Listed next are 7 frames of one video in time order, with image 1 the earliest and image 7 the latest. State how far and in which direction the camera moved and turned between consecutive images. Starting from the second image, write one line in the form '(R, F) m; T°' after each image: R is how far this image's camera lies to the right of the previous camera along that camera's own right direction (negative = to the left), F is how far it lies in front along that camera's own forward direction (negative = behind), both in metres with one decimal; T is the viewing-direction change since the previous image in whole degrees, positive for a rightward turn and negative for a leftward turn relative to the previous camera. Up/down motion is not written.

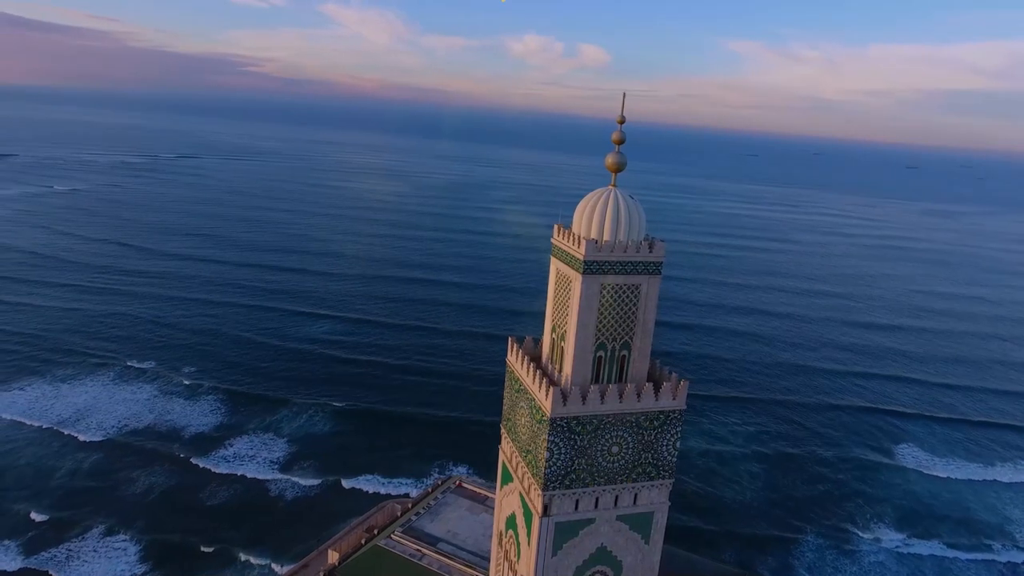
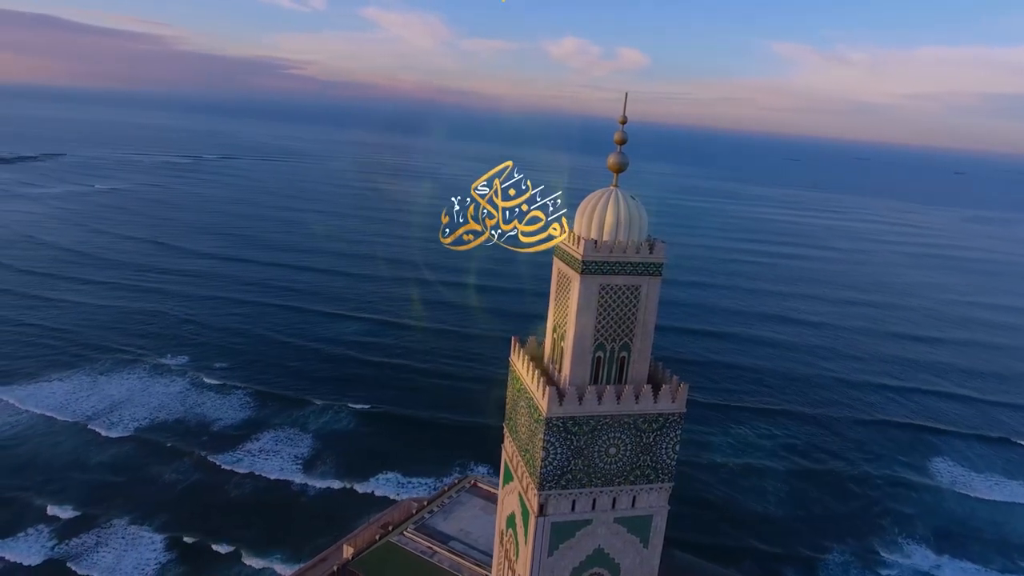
(+0.4, 0.0) m; -3°
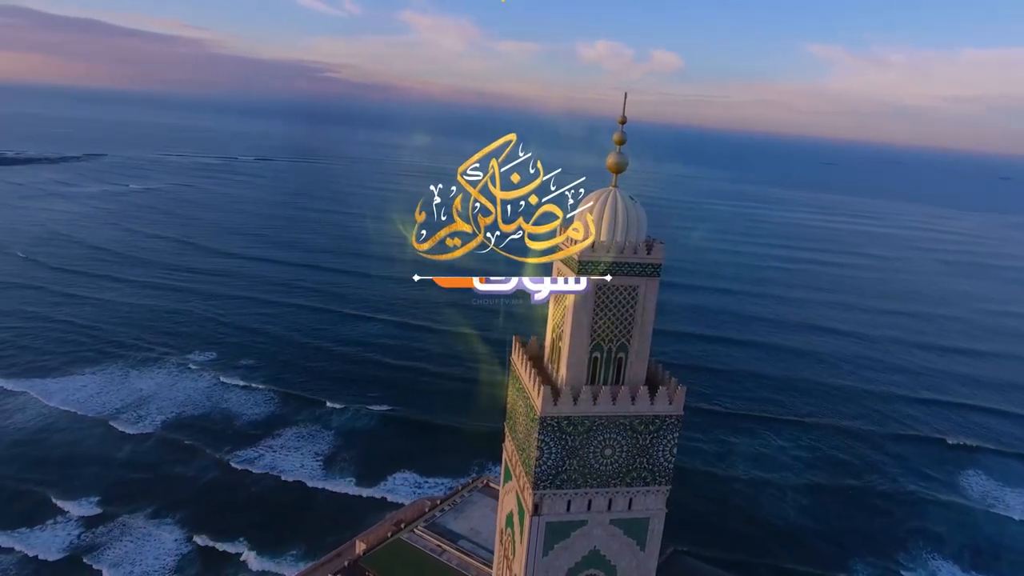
(+0.4, 0.0) m; -2°
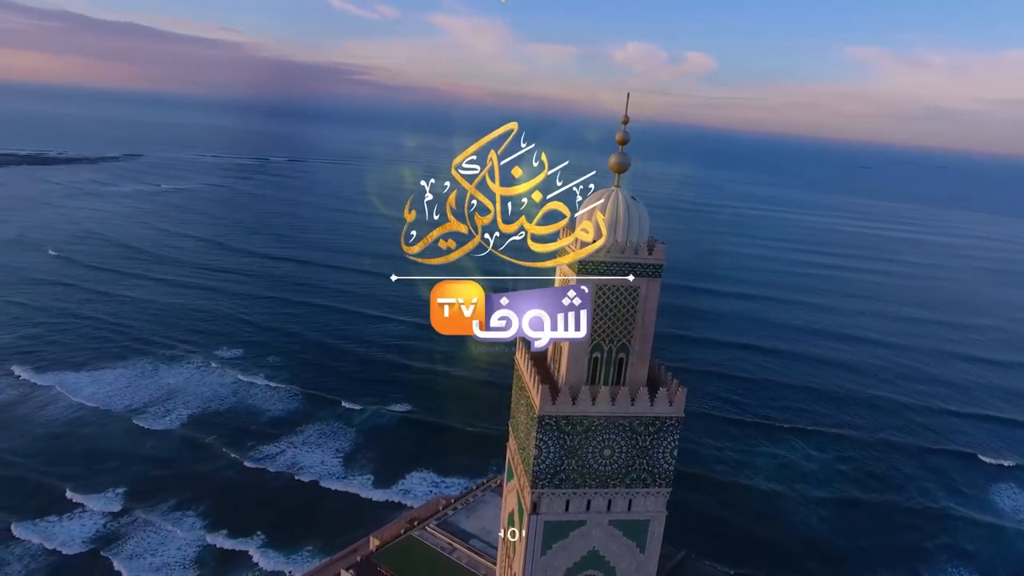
(+0.3, 0.0) m; -2°
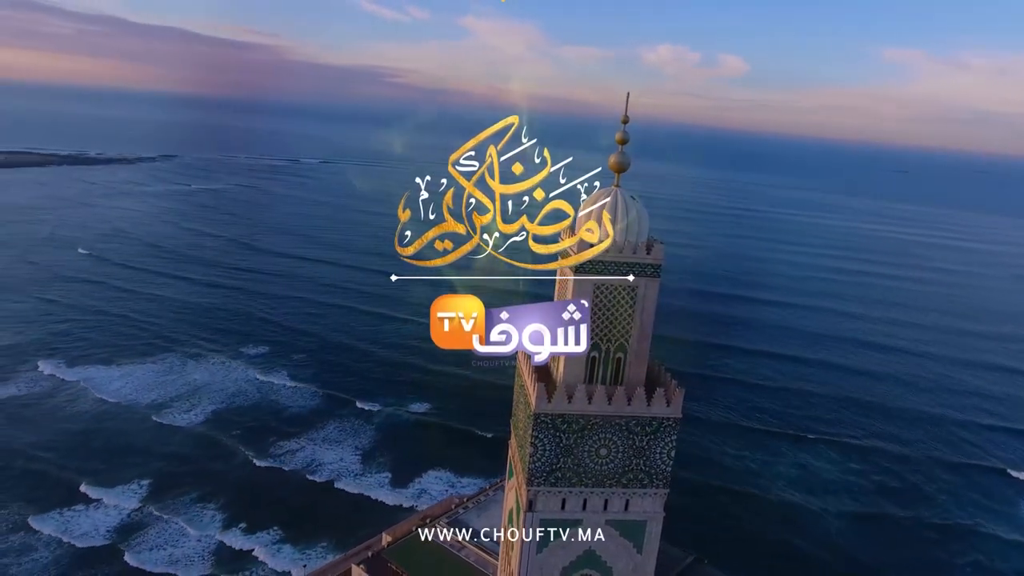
(+0.3, 0.0) m; -2°
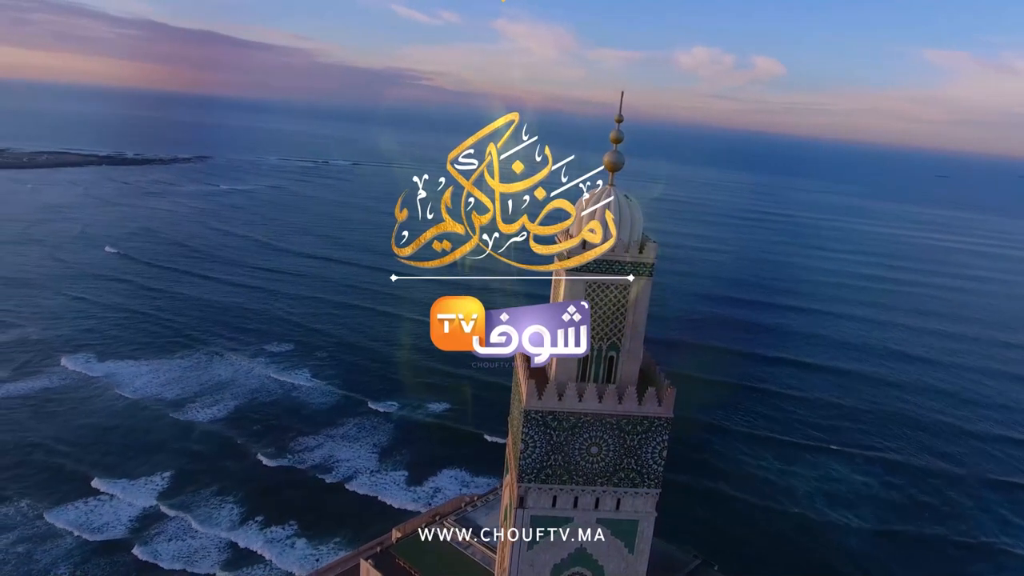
(+0.4, 0.0) m; -2°
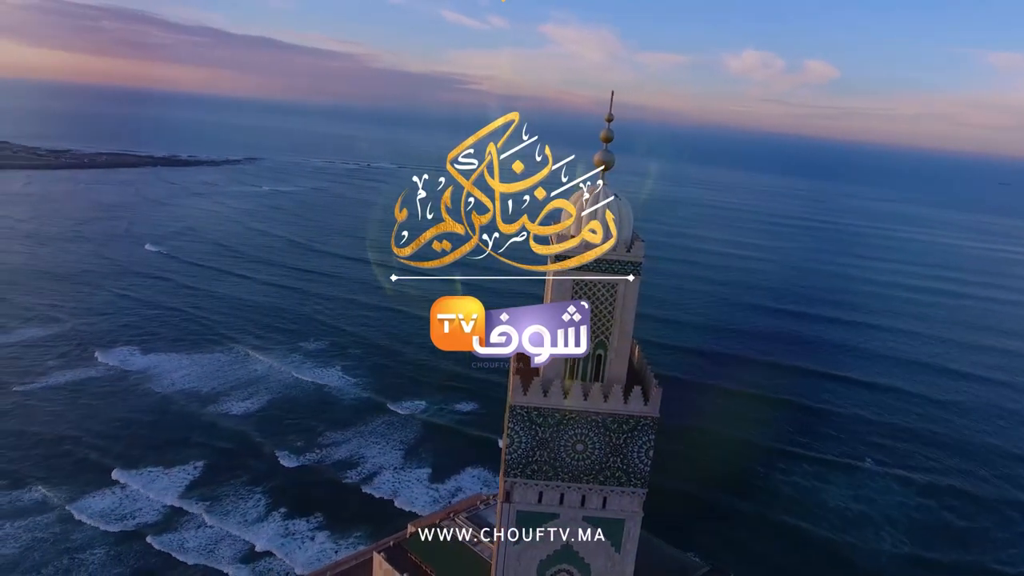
(+0.6, -0.1) m; -3°
